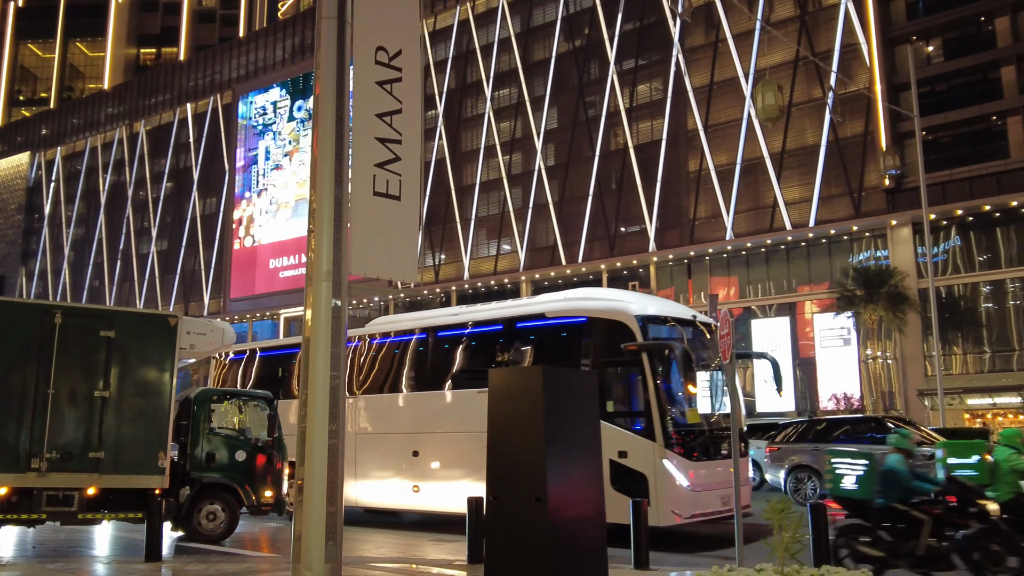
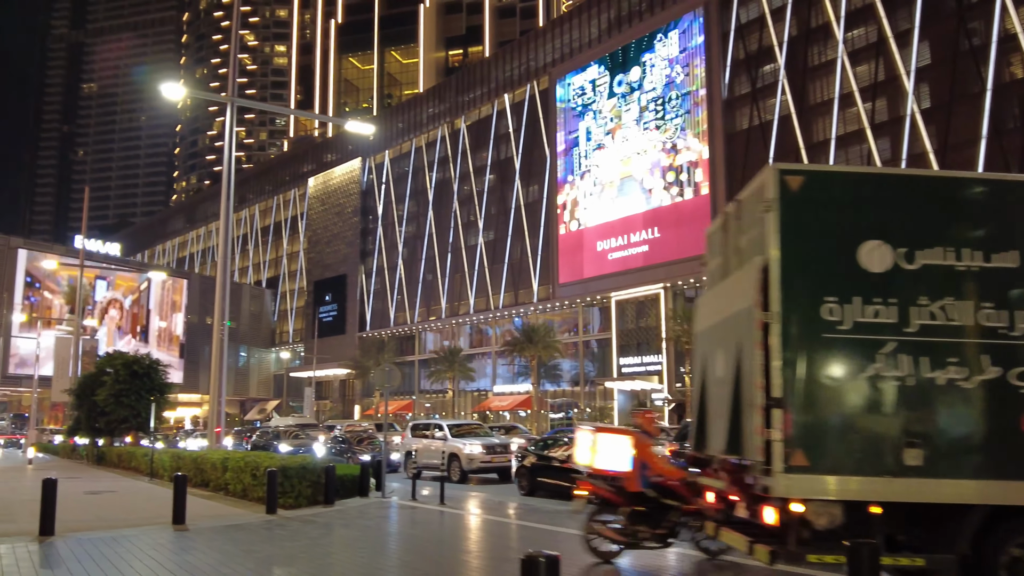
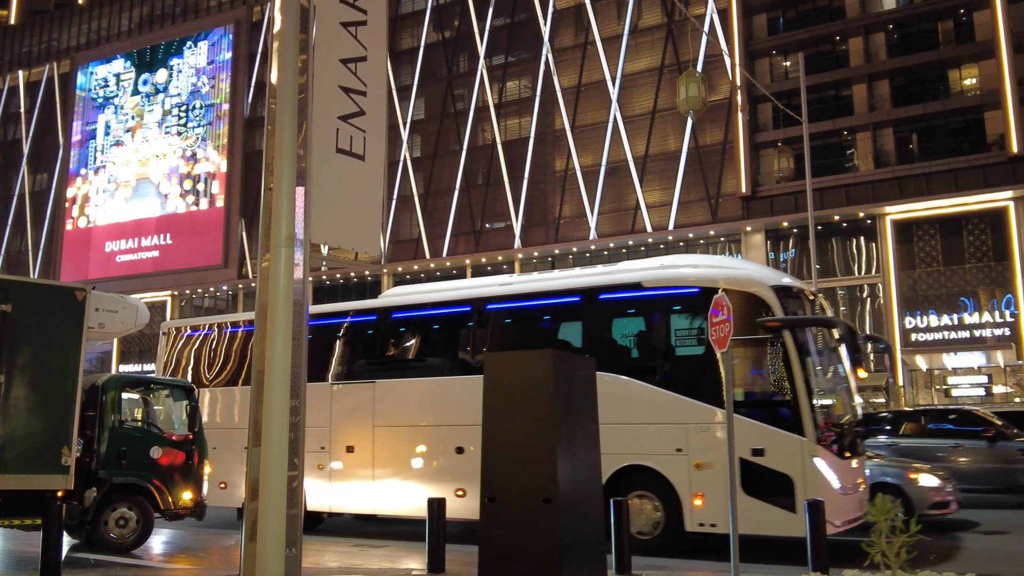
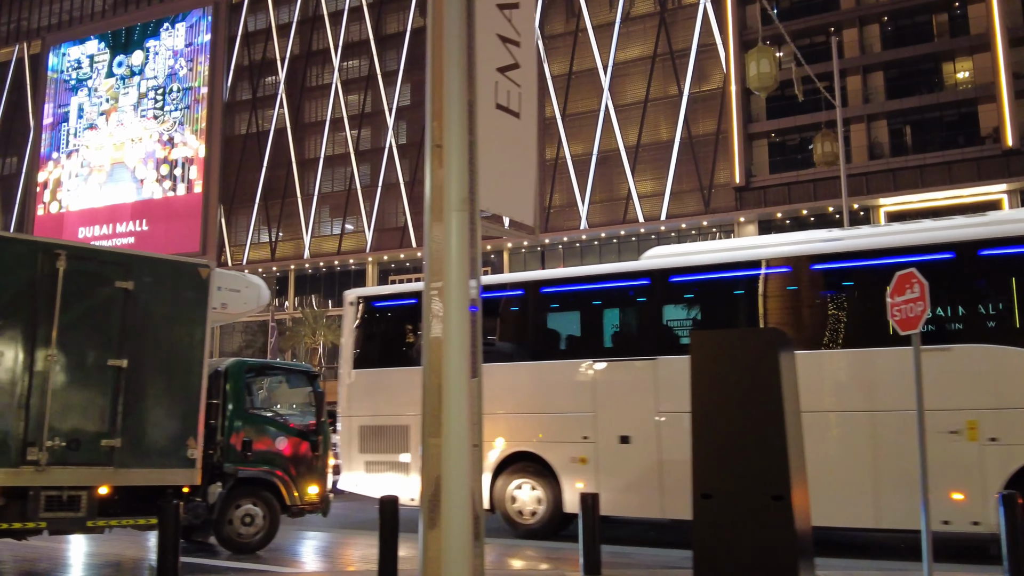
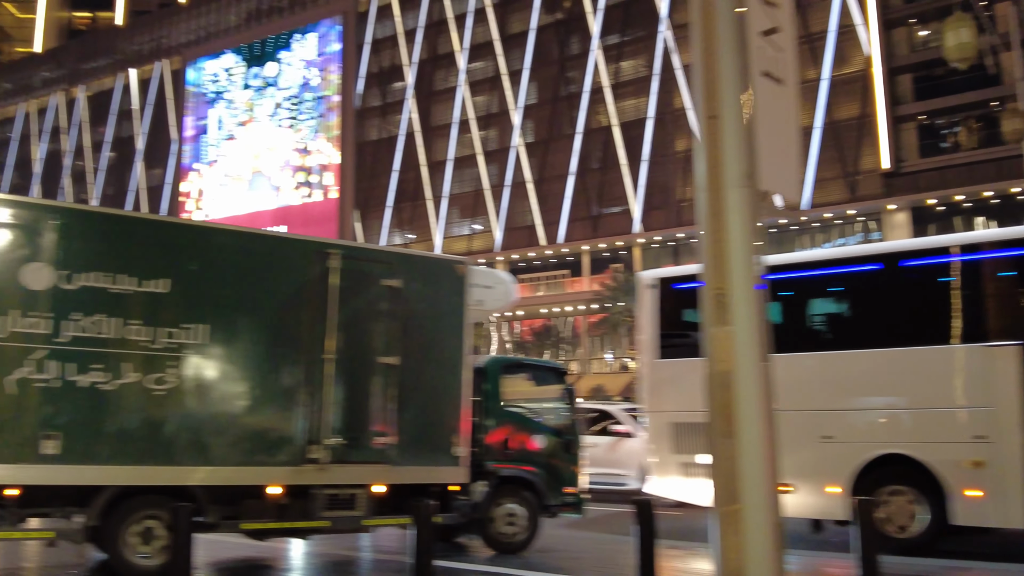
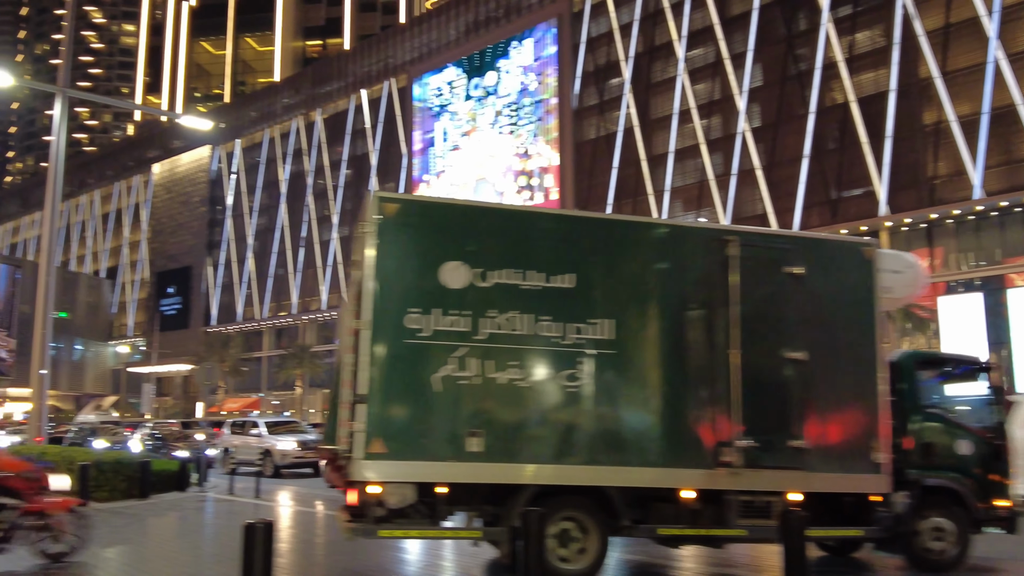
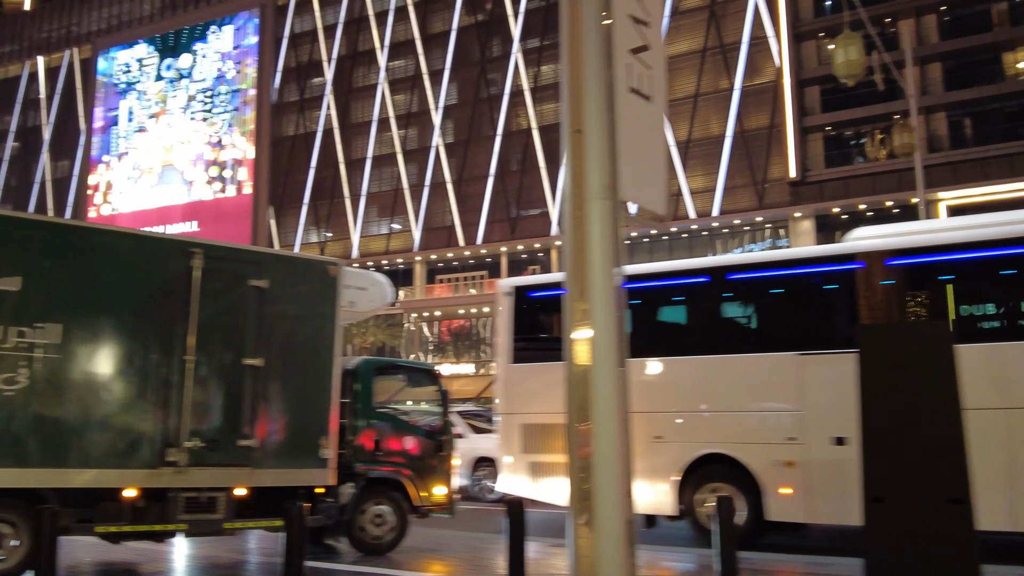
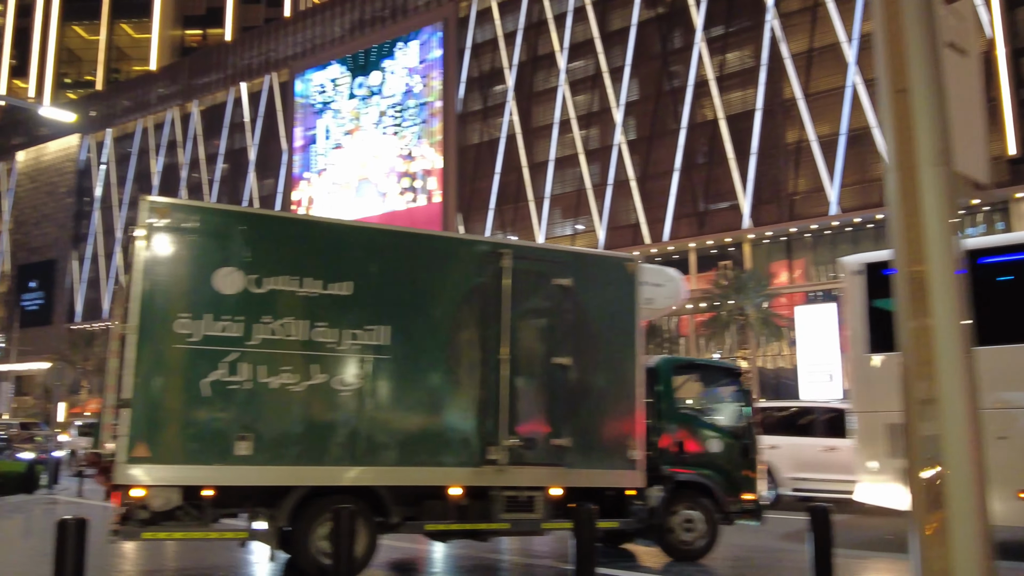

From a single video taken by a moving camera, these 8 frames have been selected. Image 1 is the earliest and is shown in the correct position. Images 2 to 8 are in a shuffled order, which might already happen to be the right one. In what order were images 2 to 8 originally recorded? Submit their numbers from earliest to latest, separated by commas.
3, 4, 7, 5, 8, 6, 2
